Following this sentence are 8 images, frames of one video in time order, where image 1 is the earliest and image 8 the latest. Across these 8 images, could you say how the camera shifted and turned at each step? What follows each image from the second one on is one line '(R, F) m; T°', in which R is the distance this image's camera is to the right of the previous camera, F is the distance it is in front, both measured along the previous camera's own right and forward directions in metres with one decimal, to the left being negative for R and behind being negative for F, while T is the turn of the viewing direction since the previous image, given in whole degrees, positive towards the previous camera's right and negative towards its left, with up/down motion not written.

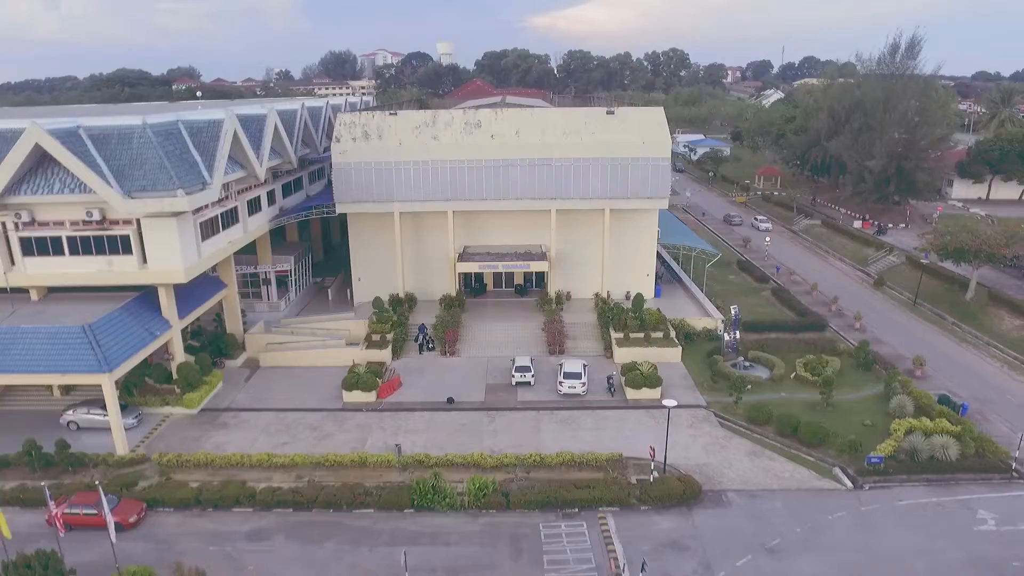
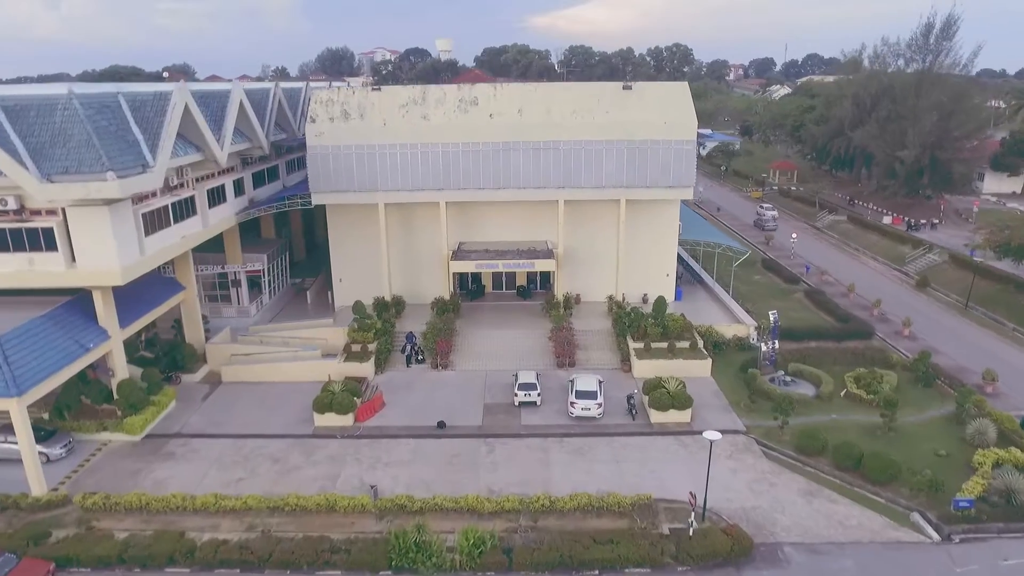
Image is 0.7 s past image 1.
(-0.1, +4.1) m; 0°
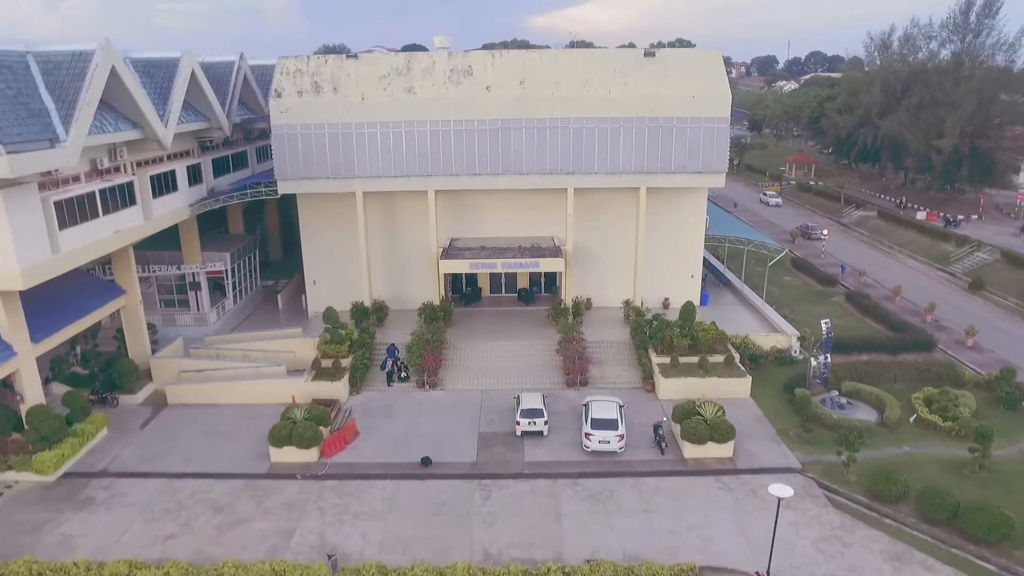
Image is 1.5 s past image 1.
(0.0, +4.1) m; 0°
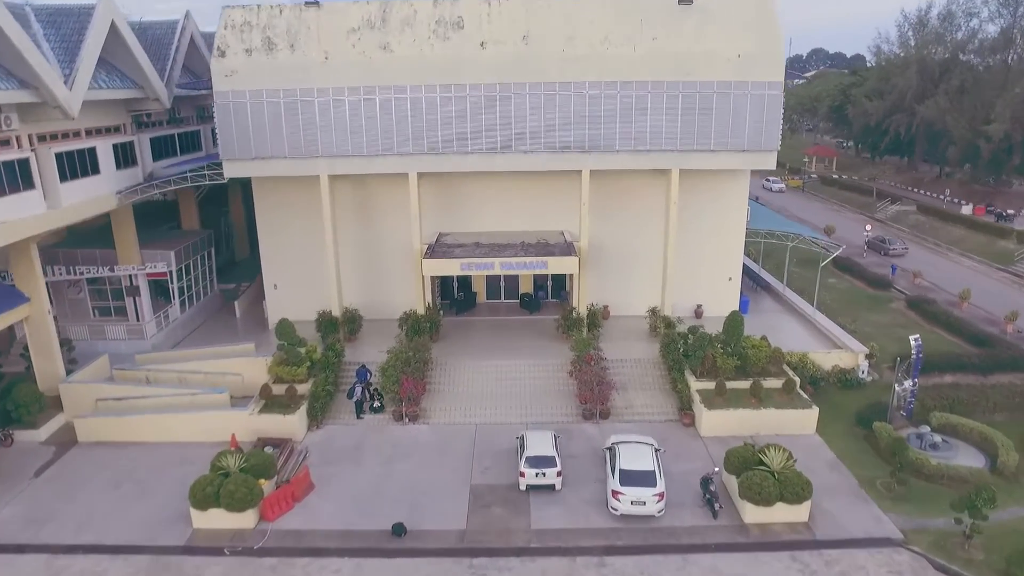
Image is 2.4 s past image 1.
(-0.1, +4.6) m; 0°
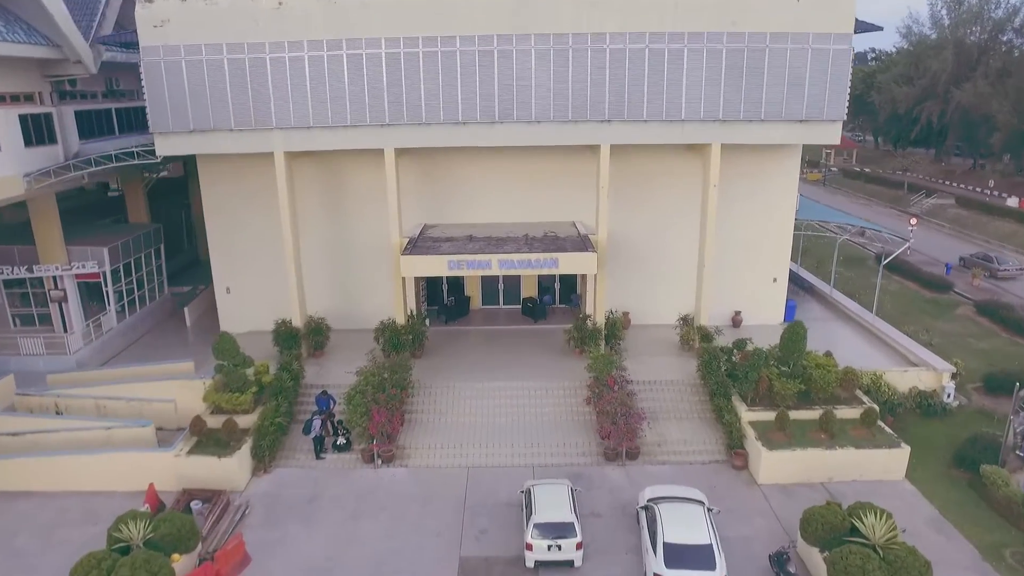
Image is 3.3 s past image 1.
(-0.1, +3.8) m; 0°
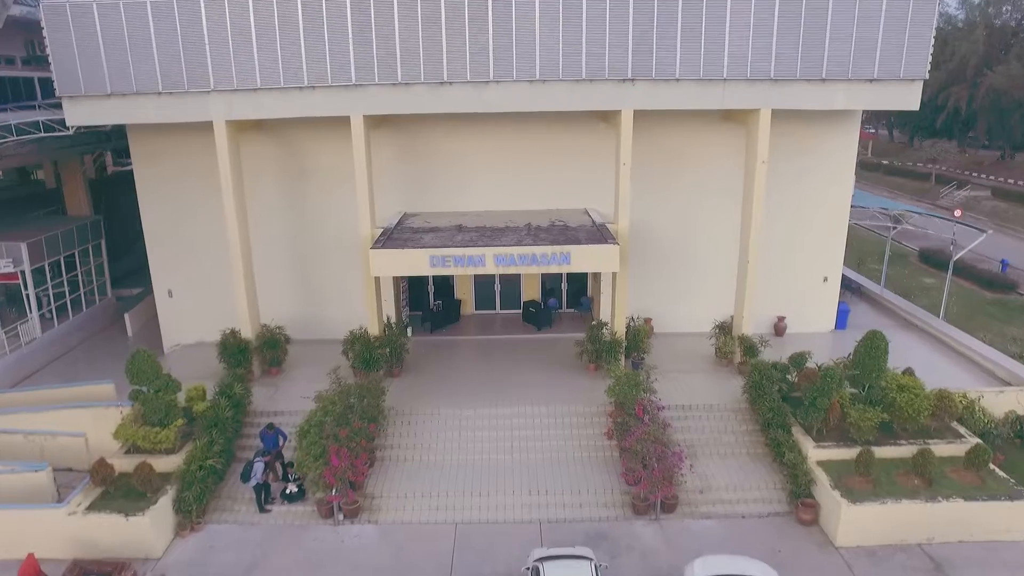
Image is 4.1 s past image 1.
(0.0, +3.1) m; 0°
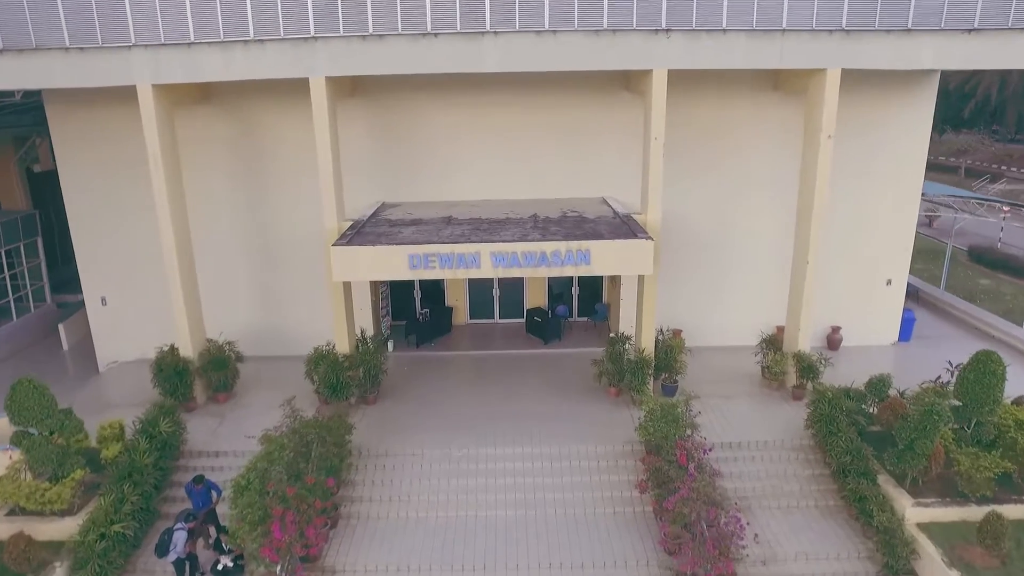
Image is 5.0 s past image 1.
(0.0, +2.6) m; 0°
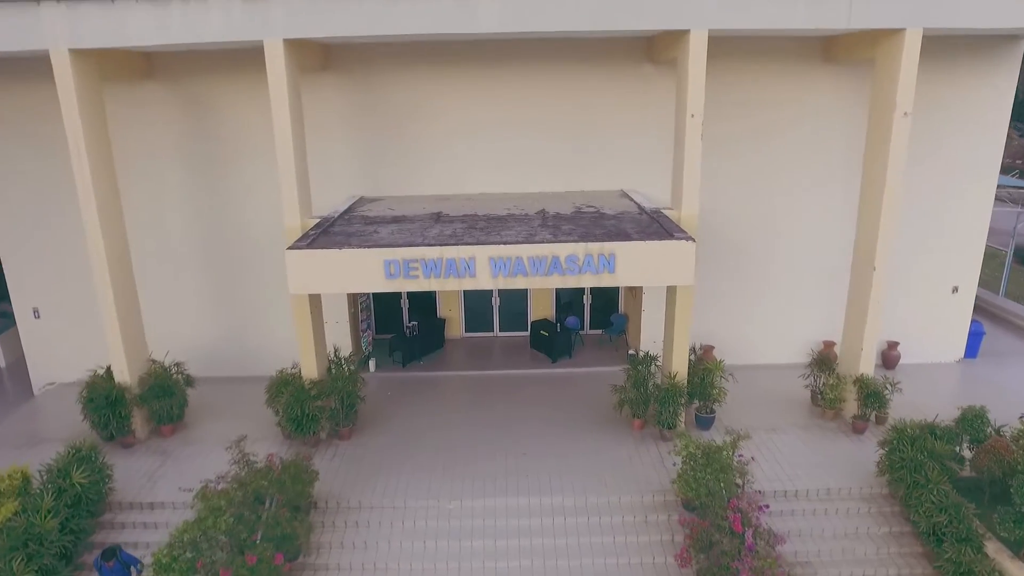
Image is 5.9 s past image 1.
(0.0, +1.9) m; 0°
